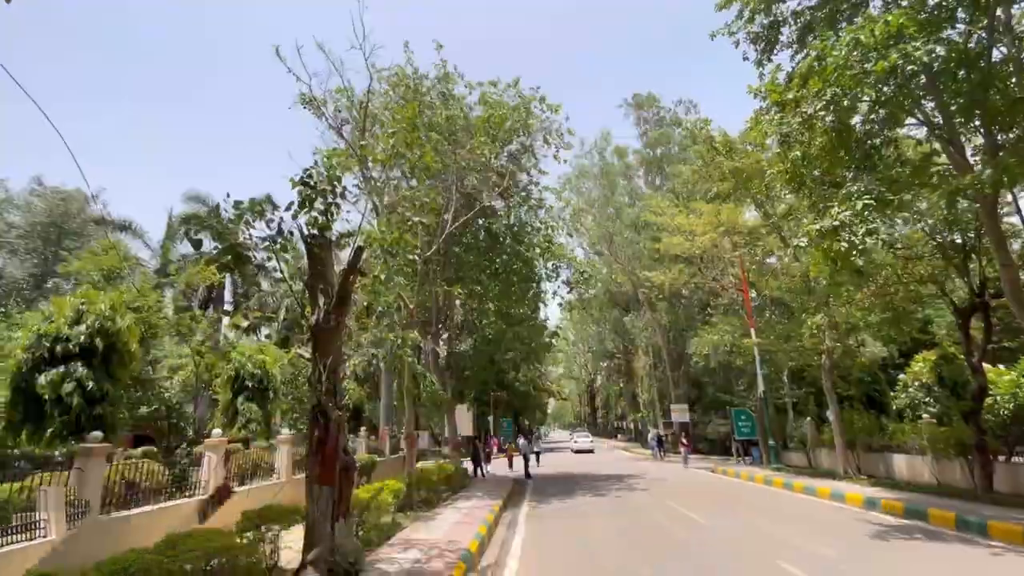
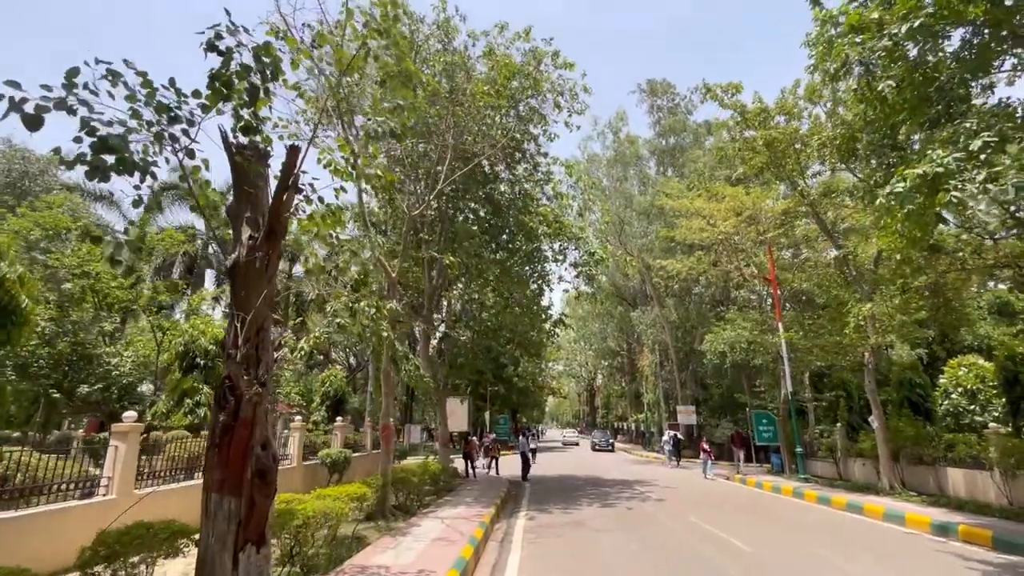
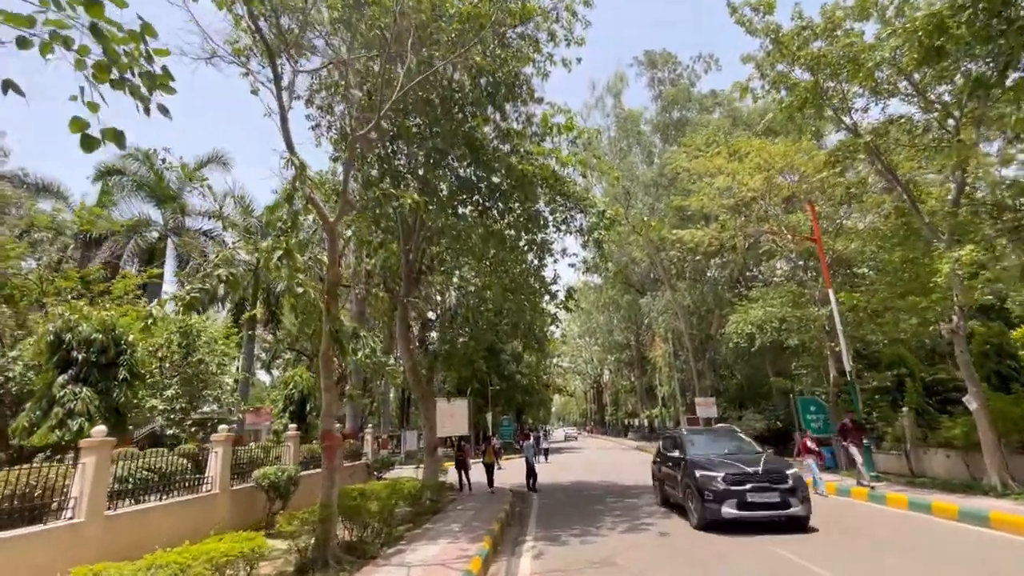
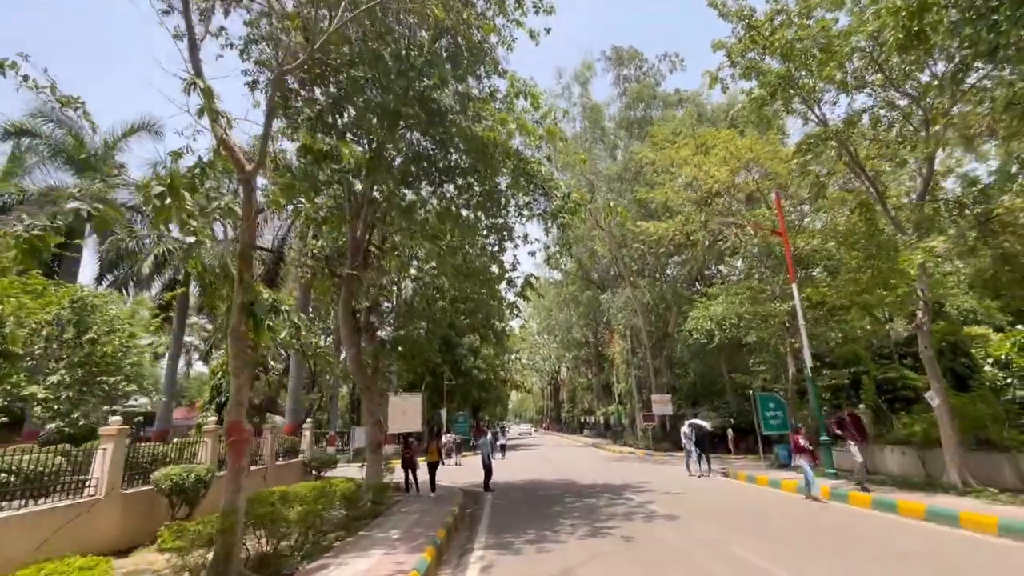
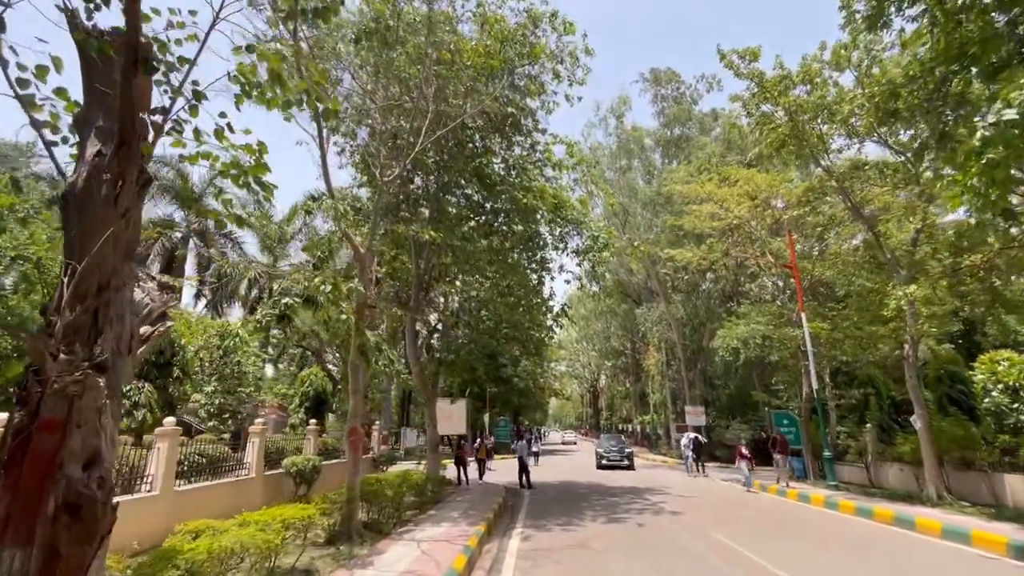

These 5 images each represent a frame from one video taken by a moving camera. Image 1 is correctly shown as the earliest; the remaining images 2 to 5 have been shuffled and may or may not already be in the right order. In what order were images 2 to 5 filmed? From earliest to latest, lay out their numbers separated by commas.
2, 5, 3, 4
